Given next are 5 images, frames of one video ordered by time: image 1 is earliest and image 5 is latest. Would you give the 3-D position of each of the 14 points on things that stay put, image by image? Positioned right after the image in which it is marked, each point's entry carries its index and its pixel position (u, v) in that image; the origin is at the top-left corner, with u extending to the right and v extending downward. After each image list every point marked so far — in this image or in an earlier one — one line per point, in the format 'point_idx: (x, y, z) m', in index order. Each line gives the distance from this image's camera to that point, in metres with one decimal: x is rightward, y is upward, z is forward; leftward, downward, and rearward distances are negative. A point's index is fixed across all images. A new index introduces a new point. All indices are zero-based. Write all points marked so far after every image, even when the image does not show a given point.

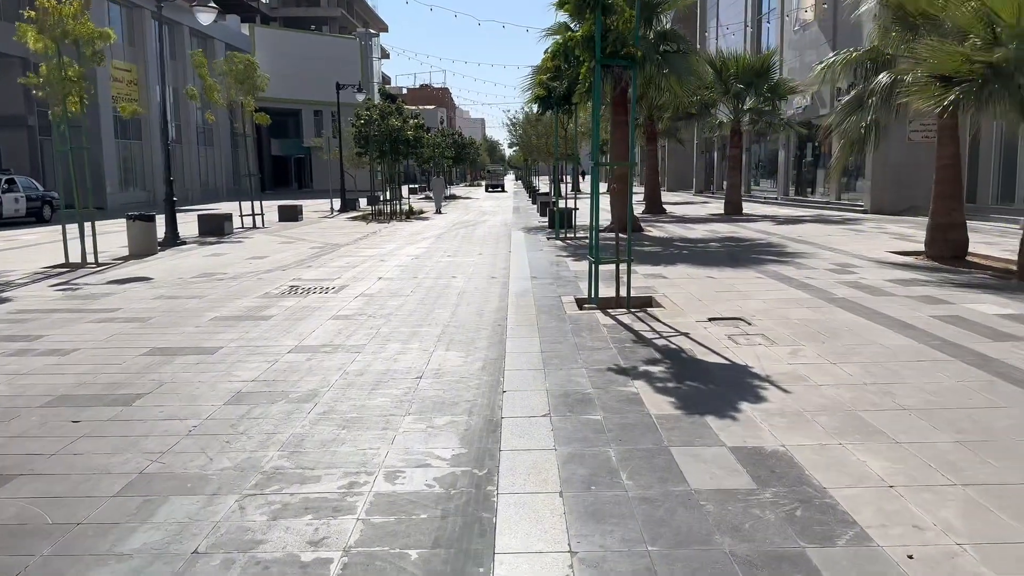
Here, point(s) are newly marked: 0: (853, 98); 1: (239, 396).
0: (+5.5, +3.0, +13.0) m
1: (-2.0, -0.8, +5.8) m
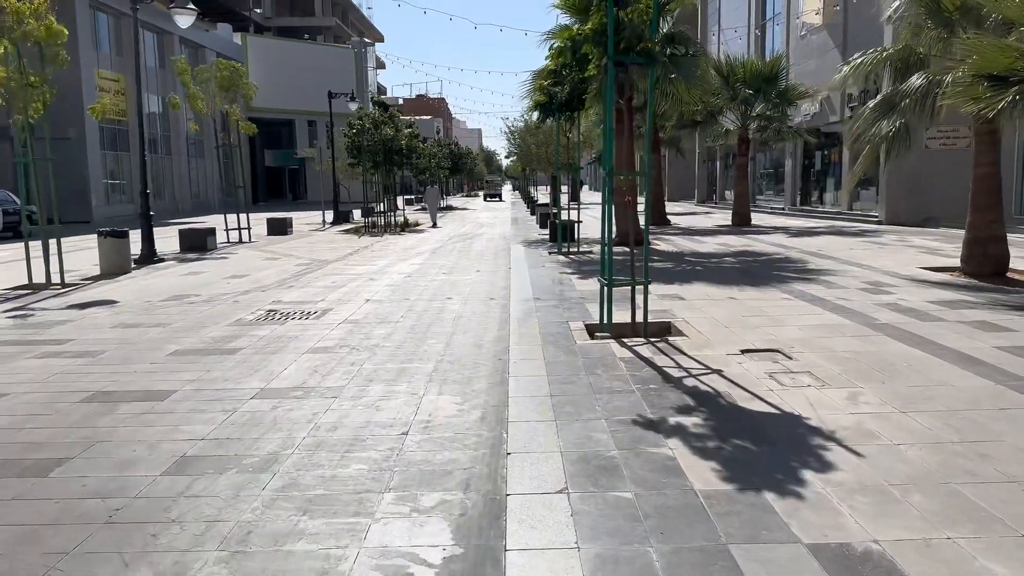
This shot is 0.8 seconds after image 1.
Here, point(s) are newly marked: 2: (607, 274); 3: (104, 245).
0: (+5.5, +2.7, +12.0) m
1: (-1.9, -1.0, +4.7) m
2: (+1.0, +0.1, +8.5) m
3: (-7.4, +0.8, +14.7) m
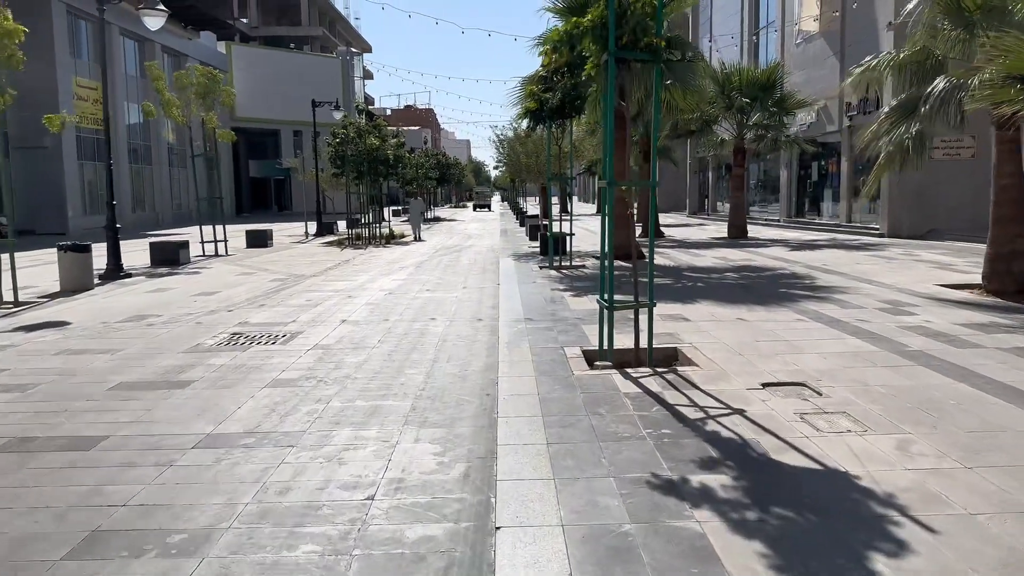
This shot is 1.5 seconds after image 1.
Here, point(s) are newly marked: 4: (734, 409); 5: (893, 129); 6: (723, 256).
0: (+5.3, +2.5, +11.2) m
1: (-2.0, -1.2, +3.8) m
2: (+0.9, -0.1, +7.6) m
3: (-7.6, +0.5, +13.7) m
4: (+1.6, -0.9, +5.7) m
5: (+5.3, +2.2, +11.2) m
6: (+4.5, +0.7, +17.4) m
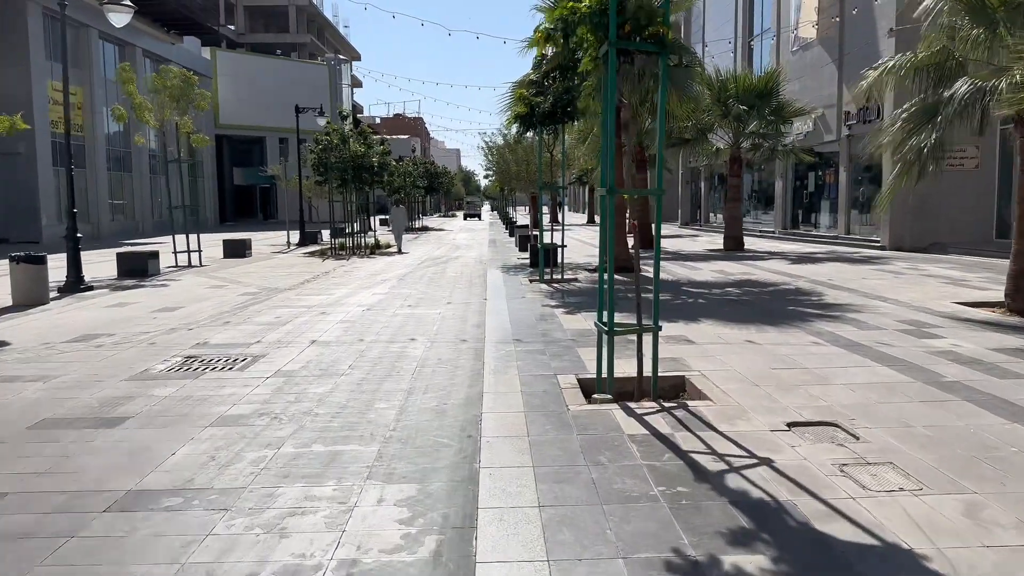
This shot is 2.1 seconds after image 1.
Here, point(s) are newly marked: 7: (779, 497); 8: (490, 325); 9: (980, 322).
0: (+5.2, +2.3, +10.4) m
1: (-2.0, -1.3, +2.8) m
2: (+0.8, -0.3, +6.7) m
3: (-7.8, +0.3, +12.8) m
4: (+1.5, -1.0, +4.8) m
5: (+5.1, +1.9, +10.4) m
6: (+4.3, +0.4, +16.6) m
7: (+1.4, -1.1, +4.2) m
8: (-0.3, -0.5, +9.9) m
9: (+5.5, -0.4, +9.5) m
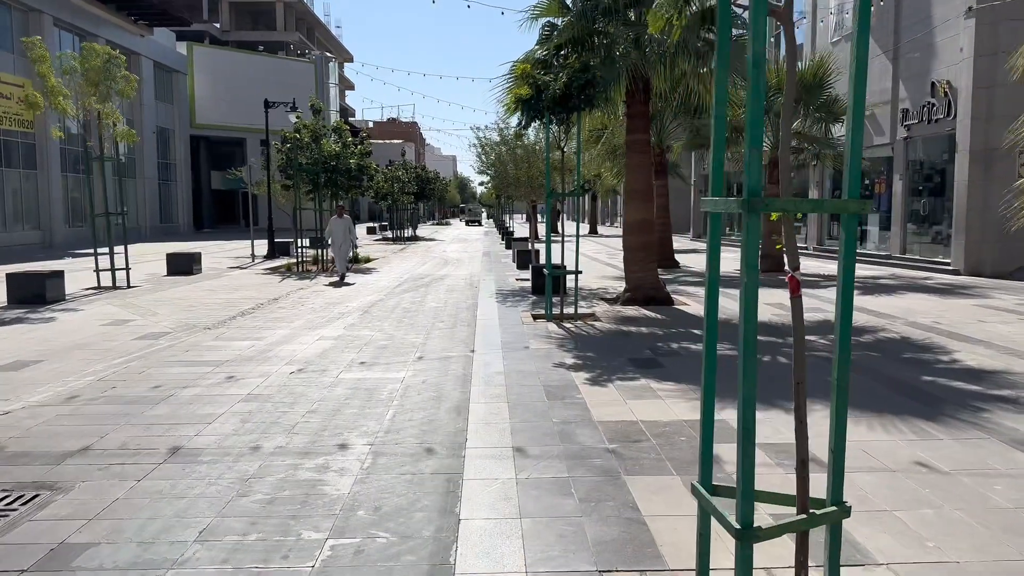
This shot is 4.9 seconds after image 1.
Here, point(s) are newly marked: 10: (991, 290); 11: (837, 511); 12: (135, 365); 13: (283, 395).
0: (+5.2, +1.7, +6.8) m
1: (-2.0, -1.7, -0.8) m
2: (+0.8, -0.7, +3.1) m
3: (-7.8, -0.2, +9.1) m
4: (+1.5, -1.5, +1.2) m
5: (+5.1, +1.4, +6.8) m
6: (+4.2, -0.2, +13.0) m
7: (+1.4, -1.5, +0.6) m
8: (-0.3, -1.0, +6.3) m
9: (+5.5, -0.9, +5.9) m
10: (+8.3, 0.0, +14.0) m
11: (+1.2, -0.8, +3.1) m
12: (-3.8, -0.8, +8.3) m
13: (-2.0, -0.9, +6.9) m
